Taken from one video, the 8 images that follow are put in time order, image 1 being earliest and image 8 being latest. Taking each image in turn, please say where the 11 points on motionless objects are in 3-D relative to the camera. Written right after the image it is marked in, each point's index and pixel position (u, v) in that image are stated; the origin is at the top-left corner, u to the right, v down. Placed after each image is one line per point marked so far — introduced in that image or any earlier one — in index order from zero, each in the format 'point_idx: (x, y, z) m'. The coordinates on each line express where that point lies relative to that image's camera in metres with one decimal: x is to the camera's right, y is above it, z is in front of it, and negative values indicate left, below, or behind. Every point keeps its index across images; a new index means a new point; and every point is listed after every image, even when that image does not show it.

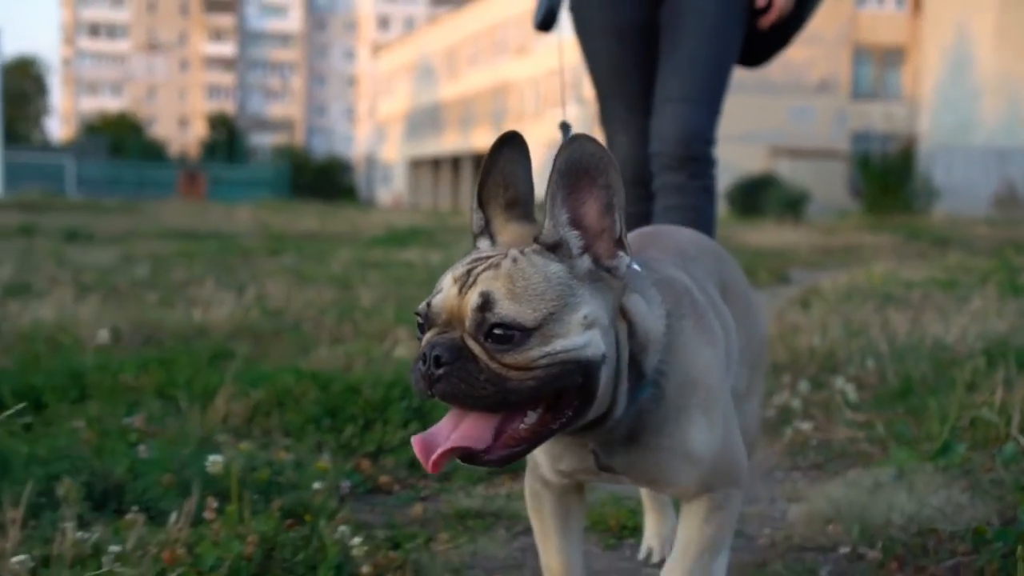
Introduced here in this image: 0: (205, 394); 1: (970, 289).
0: (-0.7, -0.2, +3.0) m
1: (+2.3, 0.0, +7.1) m
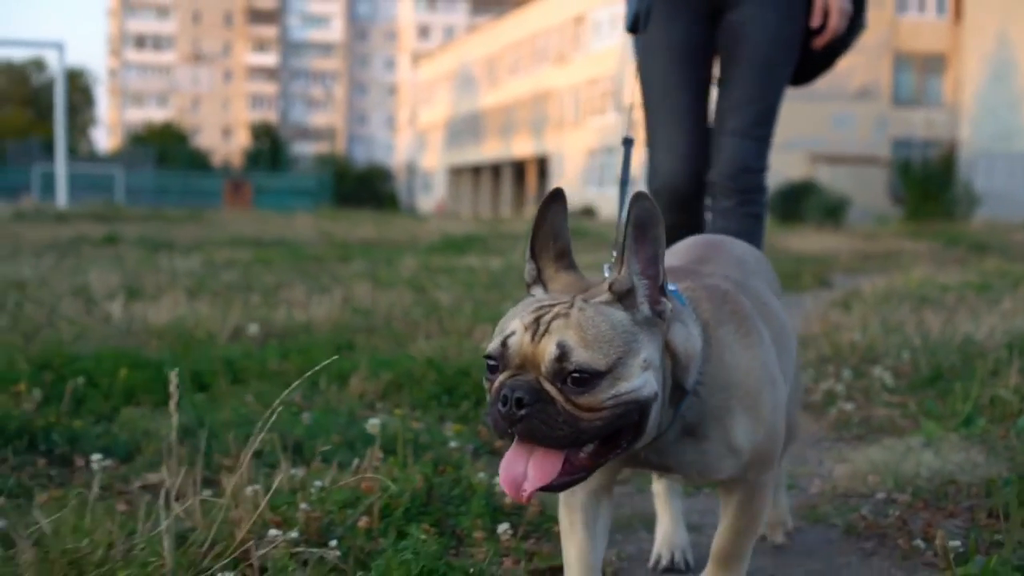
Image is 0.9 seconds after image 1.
0: (-0.4, -0.2, +3.5) m
1: (+2.7, 0.0, +7.6) m
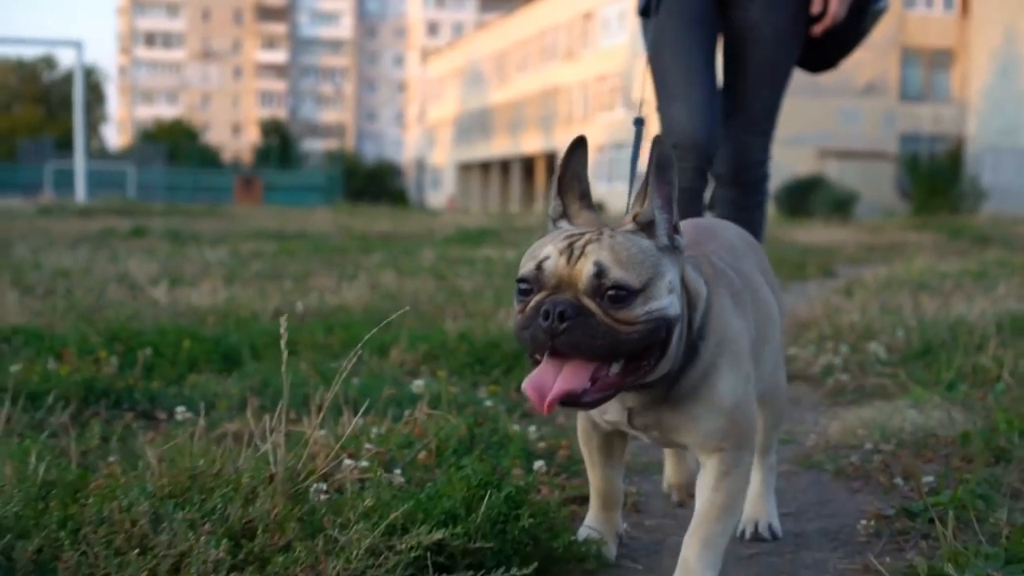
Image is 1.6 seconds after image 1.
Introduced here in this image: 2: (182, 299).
0: (-0.4, -0.2, +3.9) m
1: (+2.8, +0.1, +7.9) m
2: (-1.3, 0.0, +5.5) m
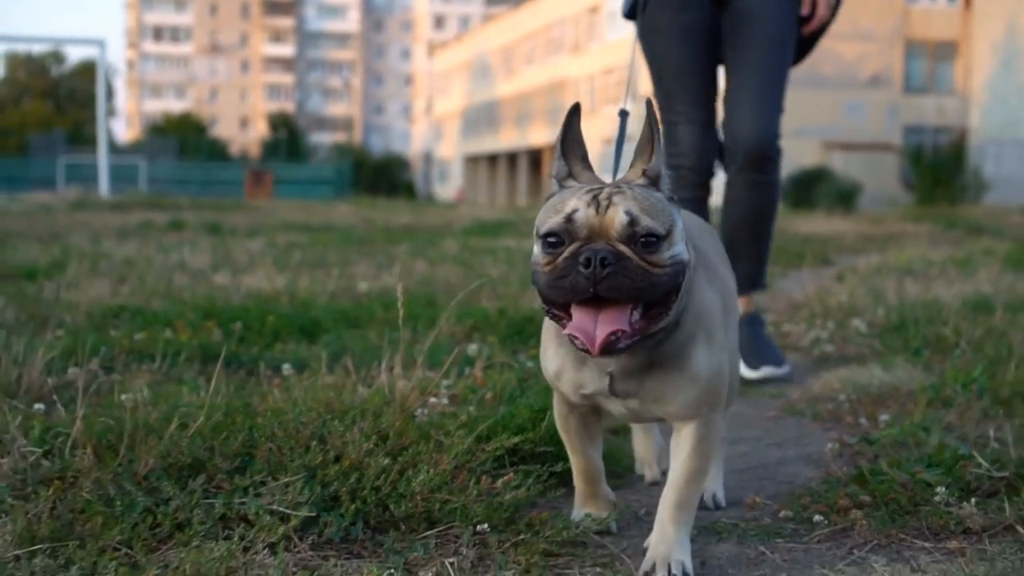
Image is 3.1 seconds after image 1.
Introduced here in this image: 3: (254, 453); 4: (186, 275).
0: (-0.3, -0.1, +4.6) m
1: (+2.9, +0.1, +8.6) m
2: (-1.2, 0.0, +6.2) m
3: (-0.4, -0.3, +2.3) m
4: (-1.6, +0.1, +6.8) m
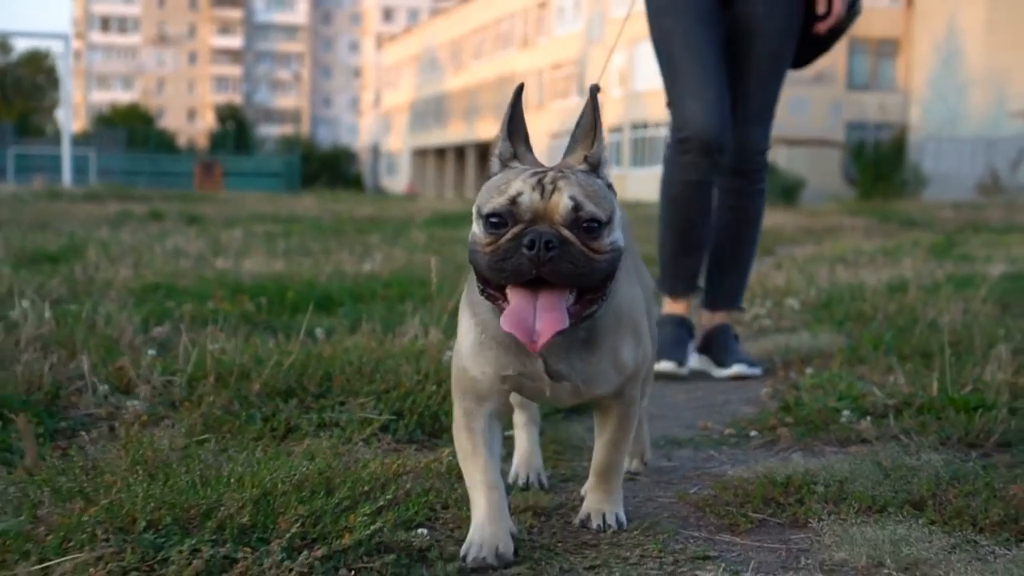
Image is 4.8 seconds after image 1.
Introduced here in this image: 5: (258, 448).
0: (-0.3, 0.0, +5.3) m
1: (+2.7, +0.2, +9.4) m
2: (-1.3, +0.1, +6.9) m
3: (-0.4, -0.2, +3.1) m
4: (-1.8, +0.2, +7.5) m
5: (-0.5, -0.3, +2.4) m
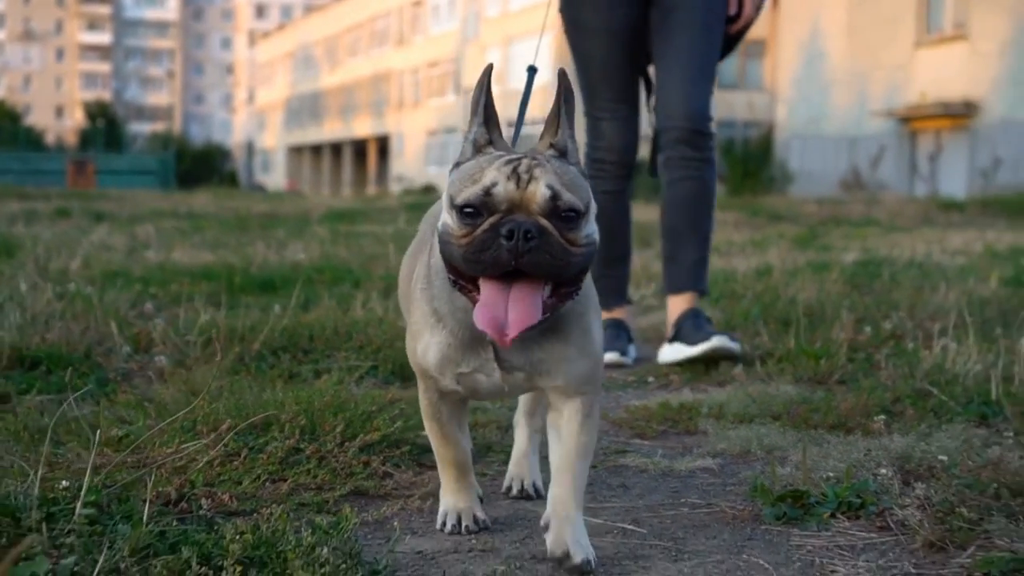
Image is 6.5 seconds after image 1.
0: (-0.7, 0.0, +6.1) m
1: (+1.9, +0.3, +10.4) m
2: (-1.8, +0.2, +7.6) m
3: (-0.5, -0.1, +3.8) m
4: (-2.3, +0.2, +8.1) m
5: (-0.5, -0.2, +3.1) m
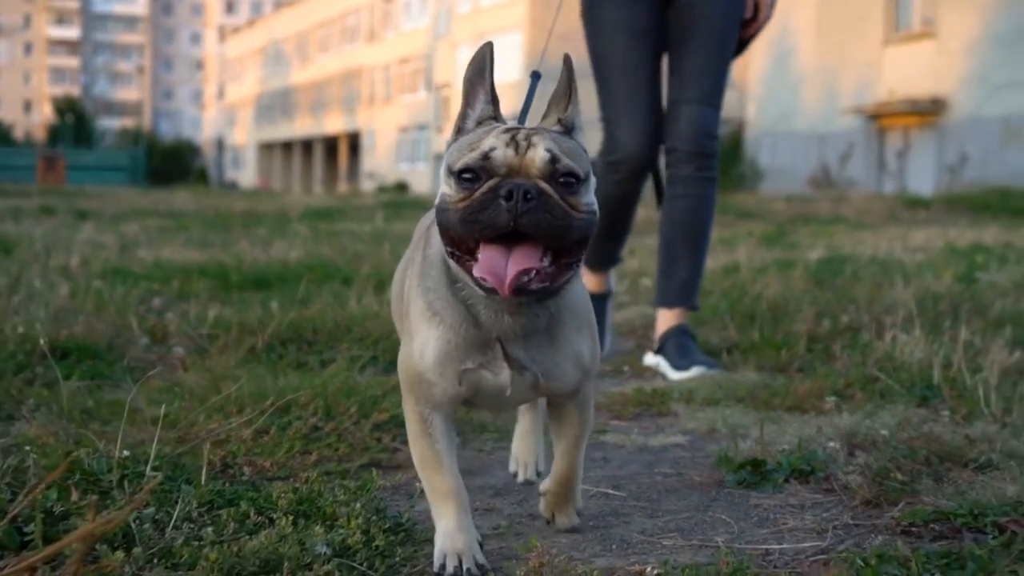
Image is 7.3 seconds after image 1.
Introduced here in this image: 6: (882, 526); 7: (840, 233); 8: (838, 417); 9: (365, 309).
0: (-0.8, 0.0, +6.4) m
1: (+1.8, +0.4, +10.8) m
2: (-2.0, +0.2, +7.9) m
3: (-0.6, -0.1, +4.1) m
4: (-2.4, +0.2, +8.4) m
5: (-0.6, -0.2, +3.5) m
6: (+0.6, -0.4, +2.2) m
7: (+2.9, +0.5, +12.2) m
8: (+0.7, -0.3, +3.1) m
9: (-0.5, -0.1, +4.6) m
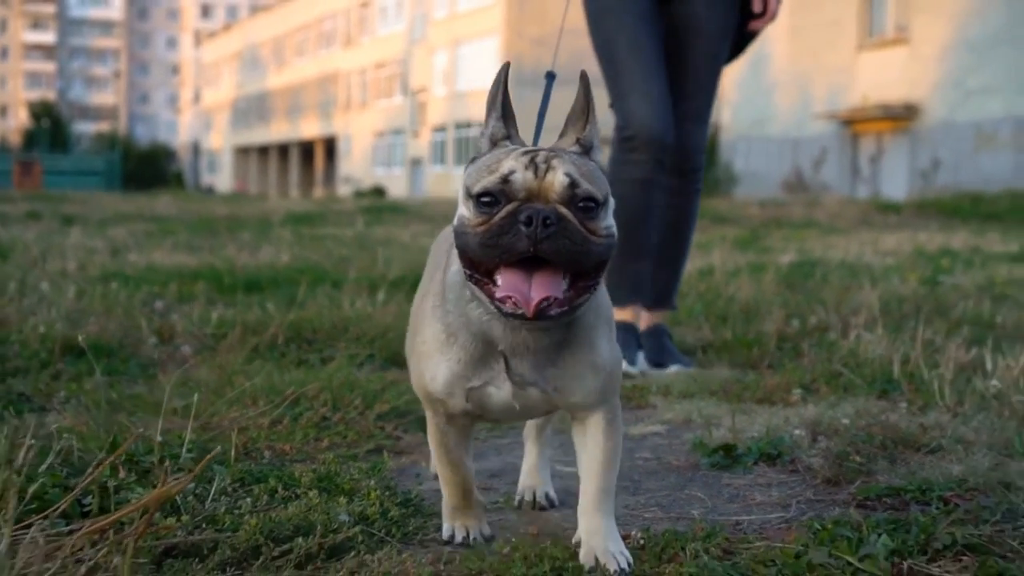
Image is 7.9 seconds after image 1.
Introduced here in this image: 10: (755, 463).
0: (-0.8, 0.0, +6.6) m
1: (+1.6, +0.3, +11.1) m
2: (-2.1, +0.2, +8.1) m
3: (-0.6, -0.1, +4.4) m
4: (-2.5, +0.2, +8.6) m
5: (-0.6, -0.2, +3.7) m
6: (+0.6, -0.4, +2.5) m
7: (+2.7, +0.5, +12.5) m
8: (+0.7, -0.3, +3.4) m
9: (-0.5, -0.1, +4.9) m
10: (+0.5, -0.4, +2.8) m
